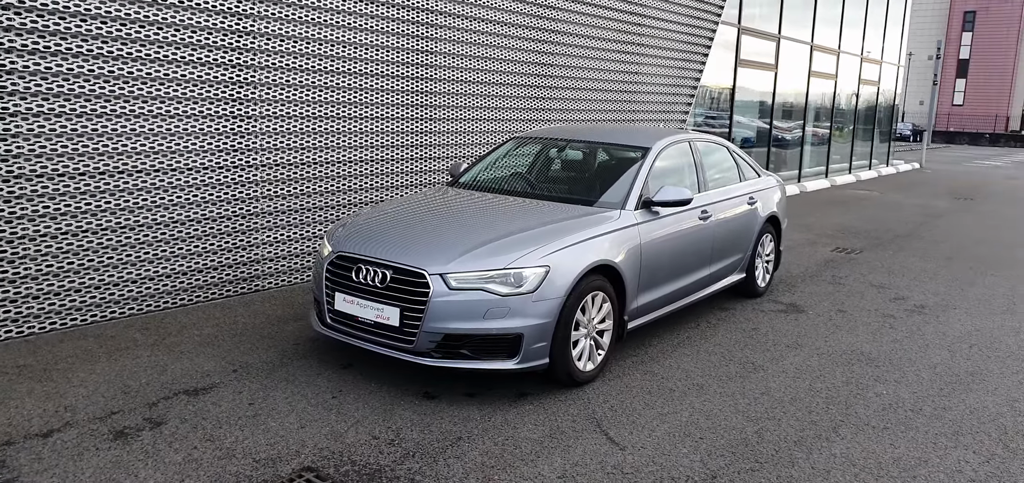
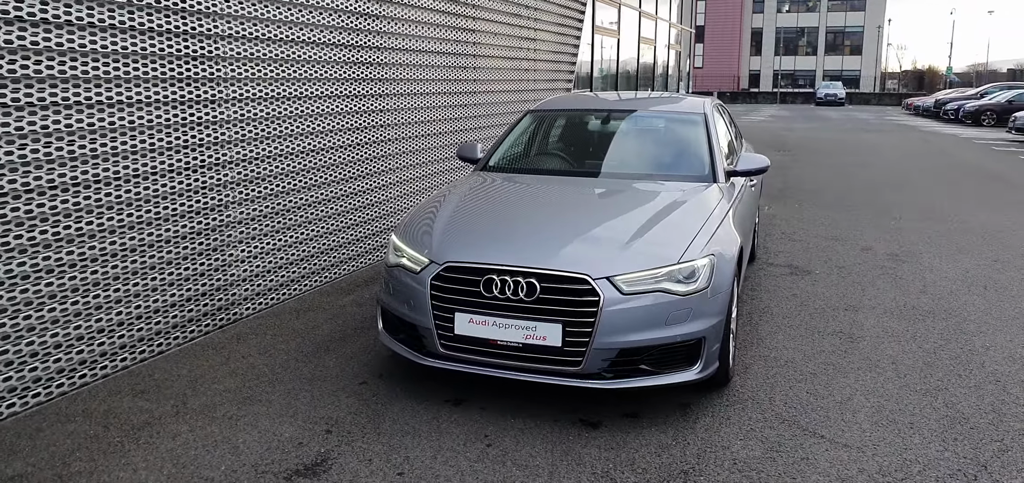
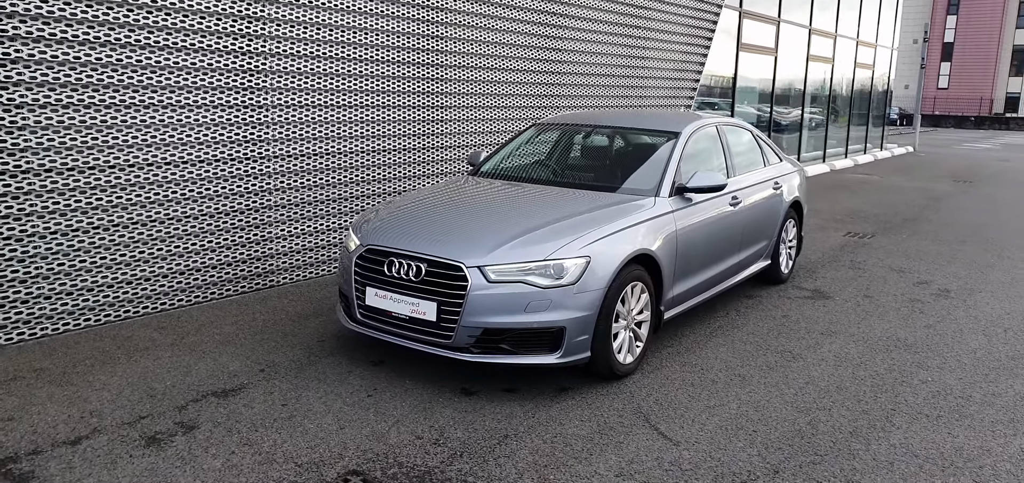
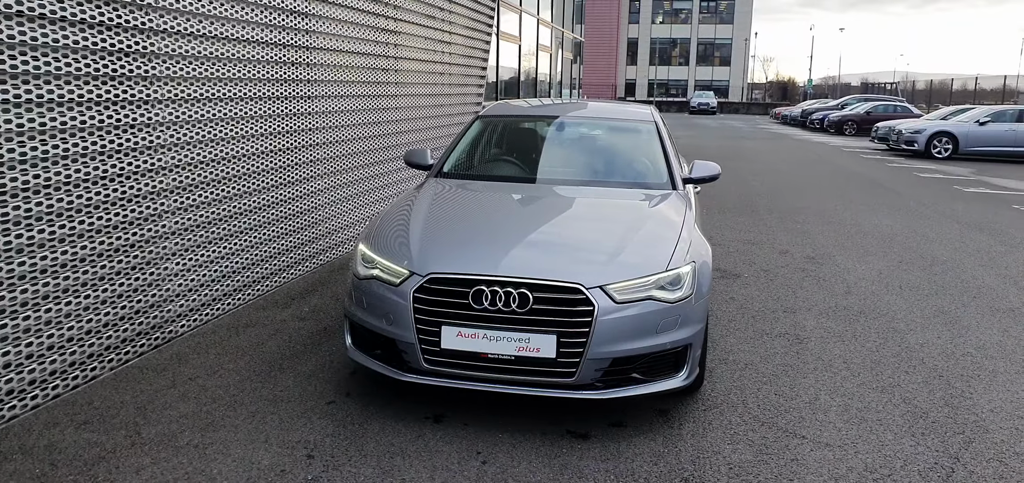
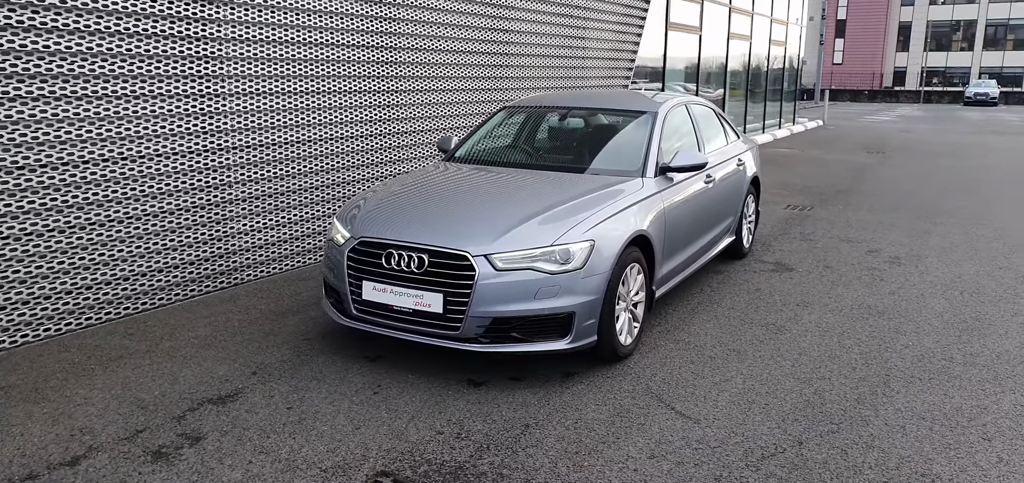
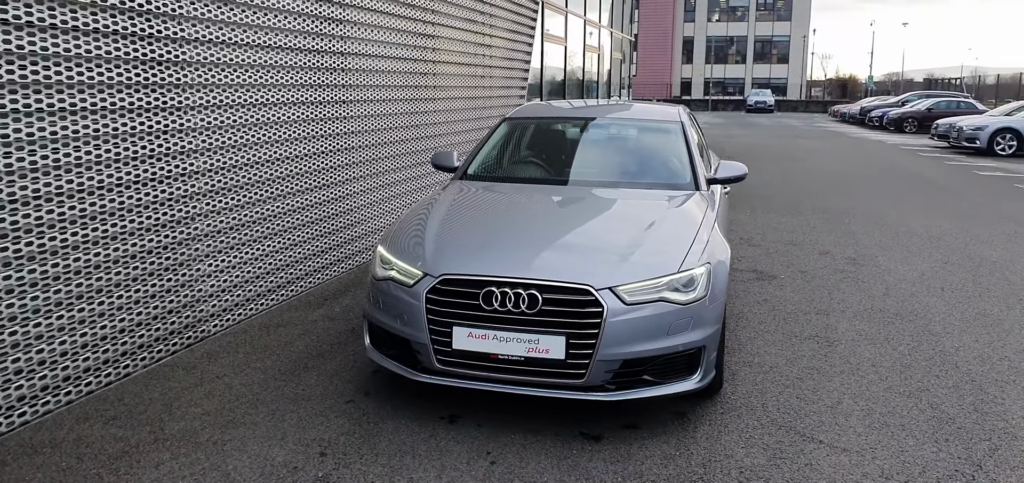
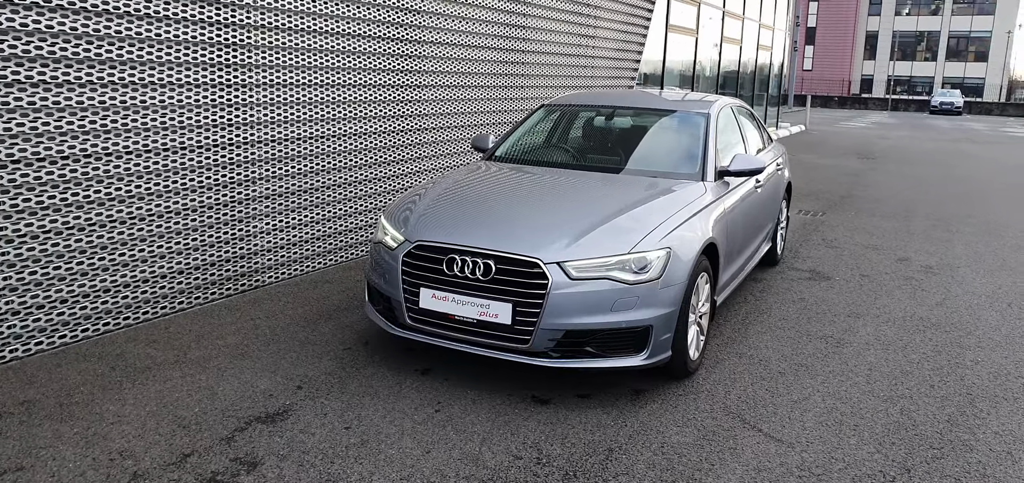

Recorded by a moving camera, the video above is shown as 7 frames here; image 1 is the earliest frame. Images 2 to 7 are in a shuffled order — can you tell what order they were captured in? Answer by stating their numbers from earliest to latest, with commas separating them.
3, 5, 7, 2, 6, 4
